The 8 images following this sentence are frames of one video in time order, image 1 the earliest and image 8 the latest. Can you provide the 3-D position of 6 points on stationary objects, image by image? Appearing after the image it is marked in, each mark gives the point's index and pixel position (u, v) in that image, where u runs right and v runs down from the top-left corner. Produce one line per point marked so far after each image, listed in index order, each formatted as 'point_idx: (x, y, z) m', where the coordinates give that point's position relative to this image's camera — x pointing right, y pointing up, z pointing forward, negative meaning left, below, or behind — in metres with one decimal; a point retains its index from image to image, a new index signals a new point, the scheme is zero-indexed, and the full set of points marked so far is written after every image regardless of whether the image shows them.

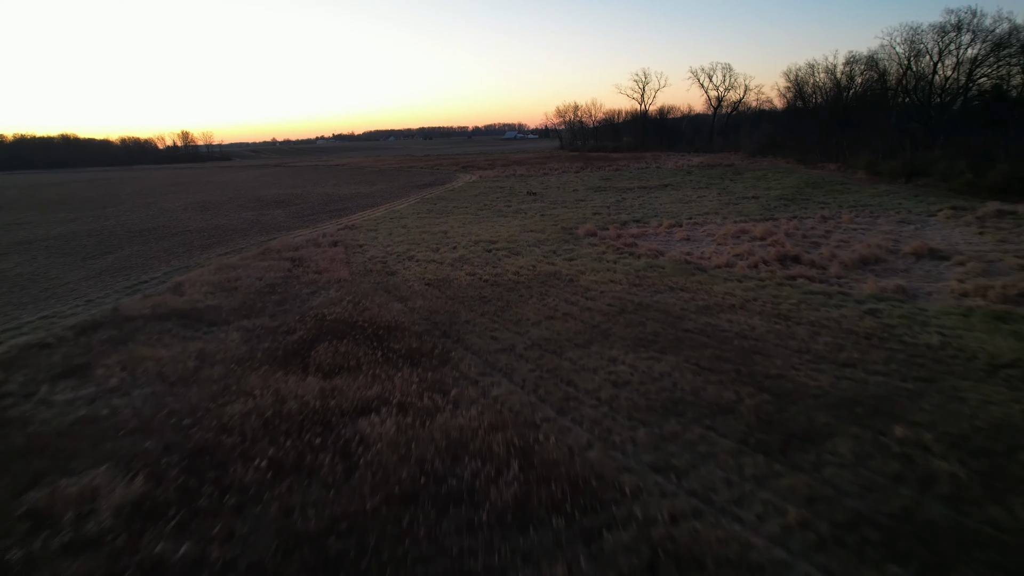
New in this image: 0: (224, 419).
0: (-2.9, -1.3, +5.2) m
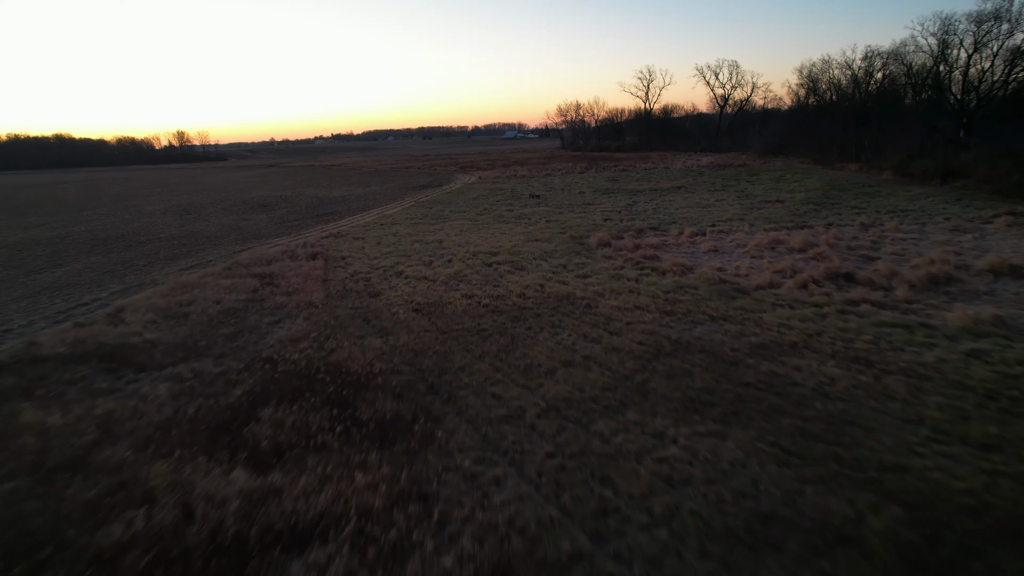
0: (-2.8, -1.8, +3.5) m
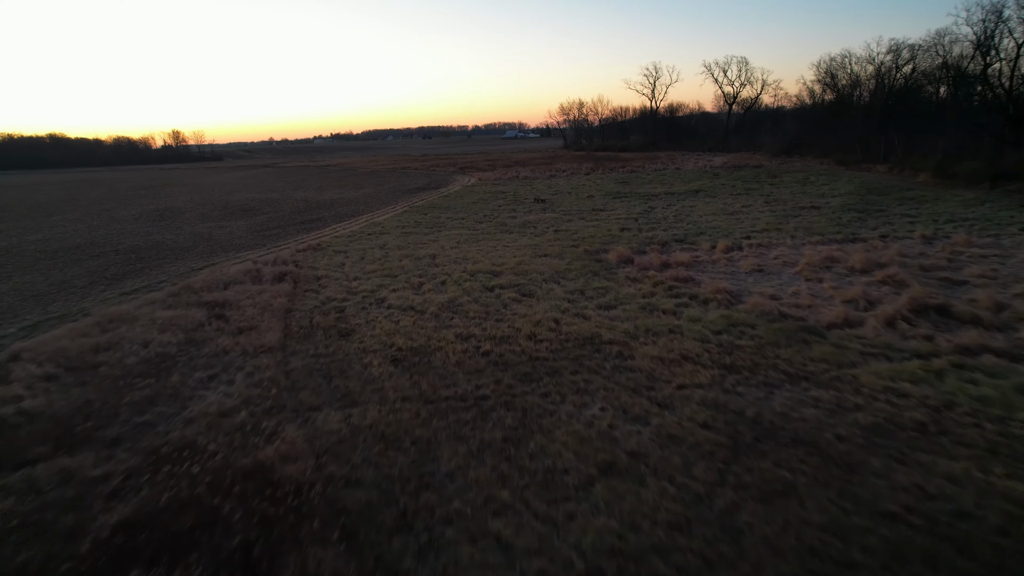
0: (-2.7, -2.4, +1.3) m
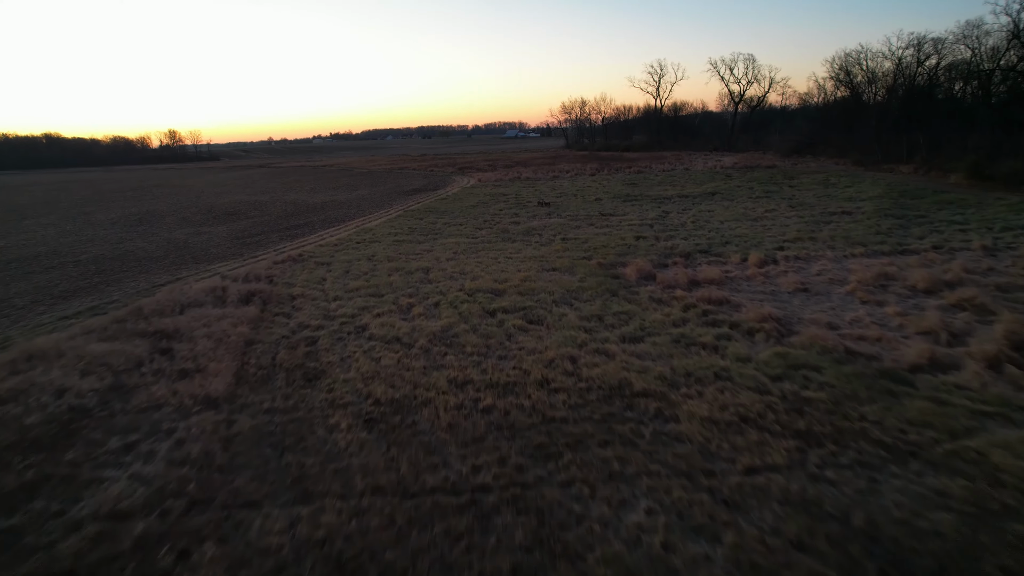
0: (-2.6, -2.8, -0.2) m
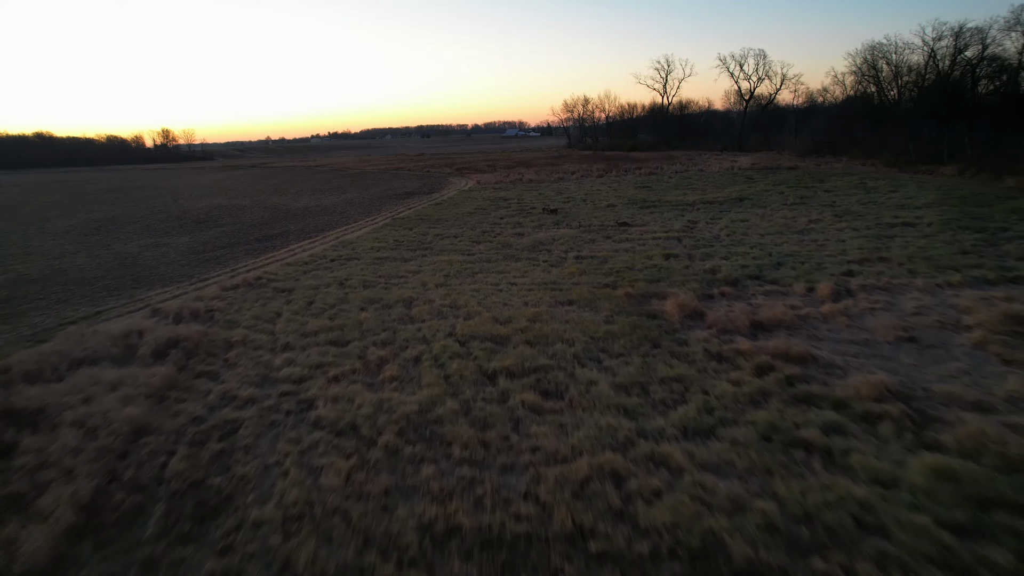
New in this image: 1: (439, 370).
0: (-2.5, -3.5, -2.6) m
1: (-0.9, -1.0, +6.6) m
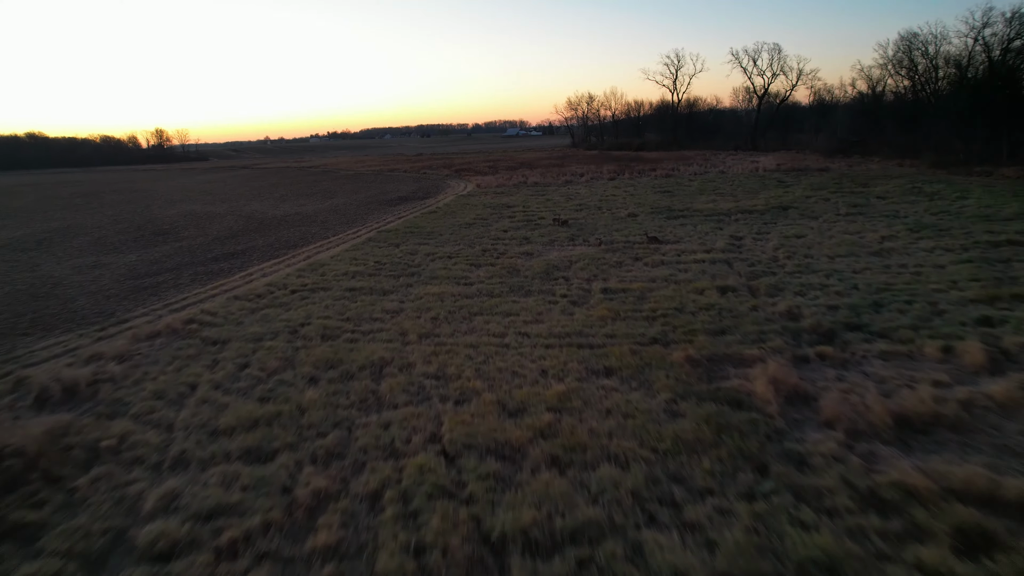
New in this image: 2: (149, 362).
0: (-2.4, -4.3, -5.4) m
1: (-0.8, -1.8, +3.9) m
2: (-5.1, -1.0, +7.2) m
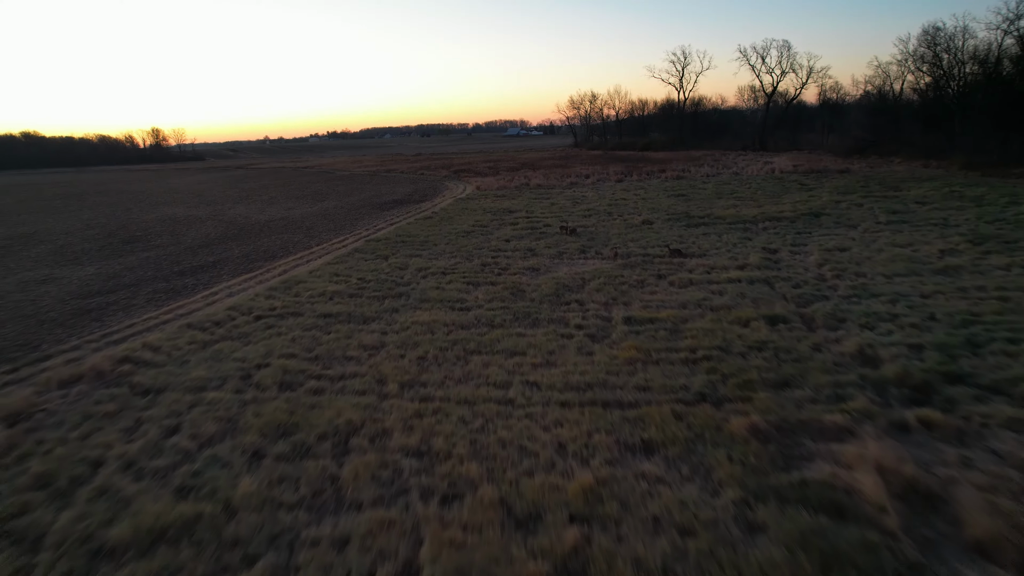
0: (-2.3, -4.7, -7.0) m
1: (-0.7, -2.2, +2.3) m
2: (-5.0, -1.4, +5.6) m
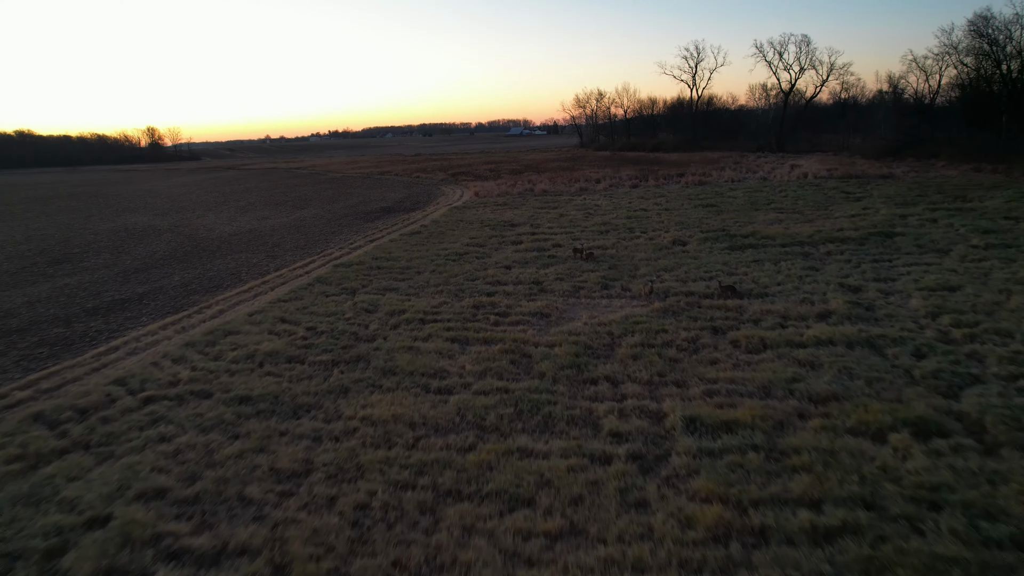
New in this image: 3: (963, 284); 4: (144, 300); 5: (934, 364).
0: (-2.4, -5.6, -9.8) m
1: (-0.8, -3.1, -0.5) m
2: (-5.0, -2.3, +2.8) m
3: (+7.8, +0.1, +8.9) m
4: (-7.7, -0.2, +10.8) m
5: (+5.1, -0.9, +6.2) m
